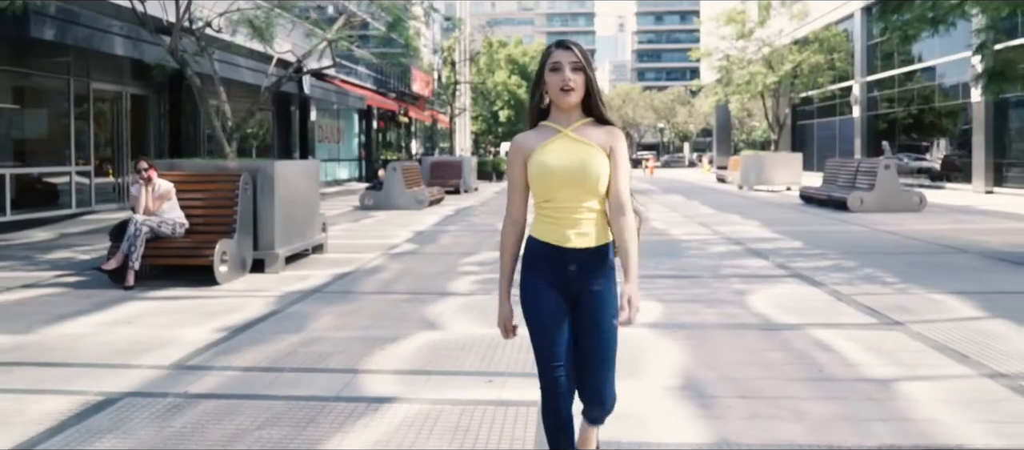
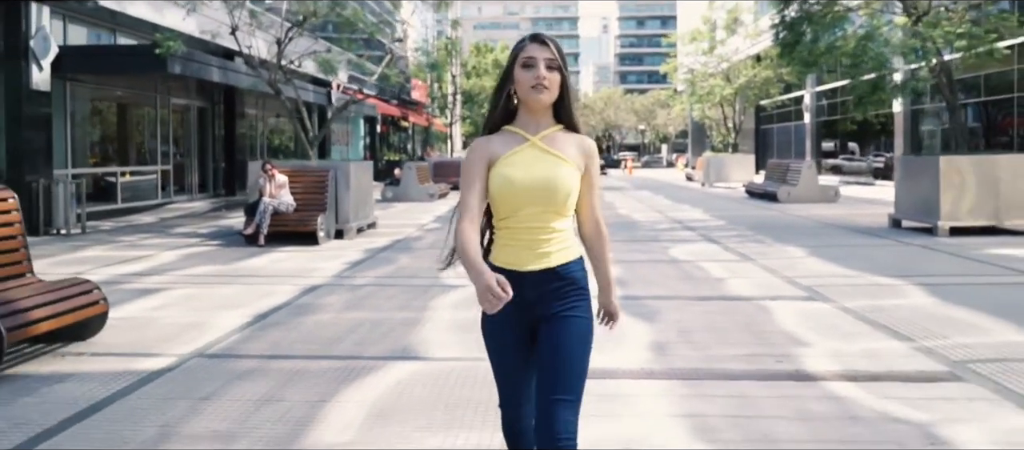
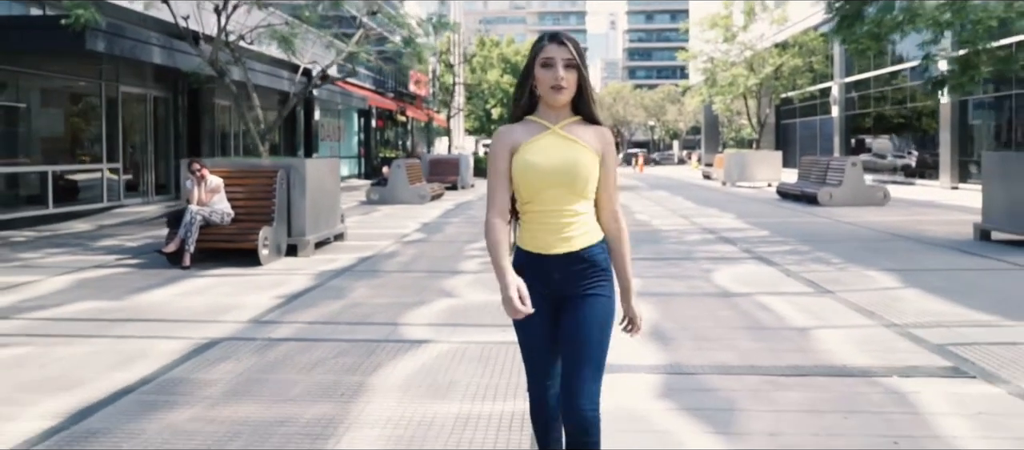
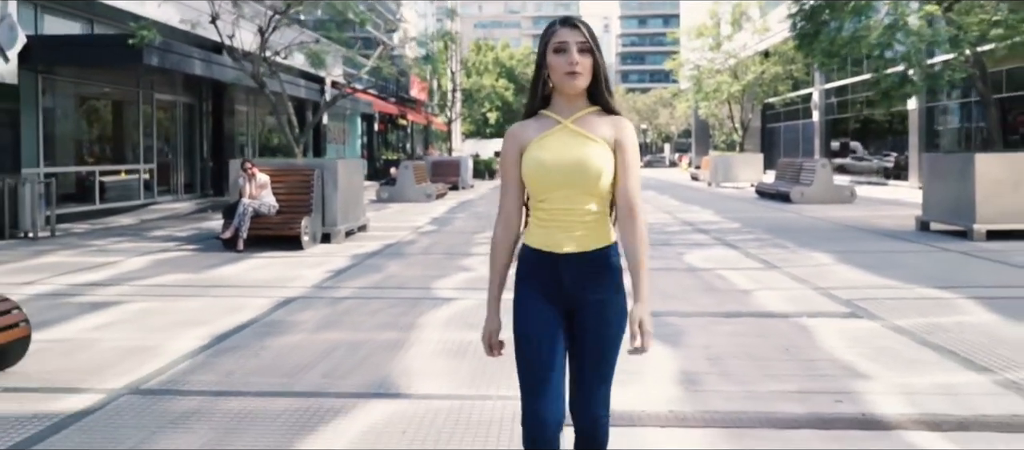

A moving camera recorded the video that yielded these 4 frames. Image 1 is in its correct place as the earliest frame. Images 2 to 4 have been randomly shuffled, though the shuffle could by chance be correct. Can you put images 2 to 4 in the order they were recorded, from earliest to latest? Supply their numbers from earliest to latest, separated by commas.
3, 4, 2
